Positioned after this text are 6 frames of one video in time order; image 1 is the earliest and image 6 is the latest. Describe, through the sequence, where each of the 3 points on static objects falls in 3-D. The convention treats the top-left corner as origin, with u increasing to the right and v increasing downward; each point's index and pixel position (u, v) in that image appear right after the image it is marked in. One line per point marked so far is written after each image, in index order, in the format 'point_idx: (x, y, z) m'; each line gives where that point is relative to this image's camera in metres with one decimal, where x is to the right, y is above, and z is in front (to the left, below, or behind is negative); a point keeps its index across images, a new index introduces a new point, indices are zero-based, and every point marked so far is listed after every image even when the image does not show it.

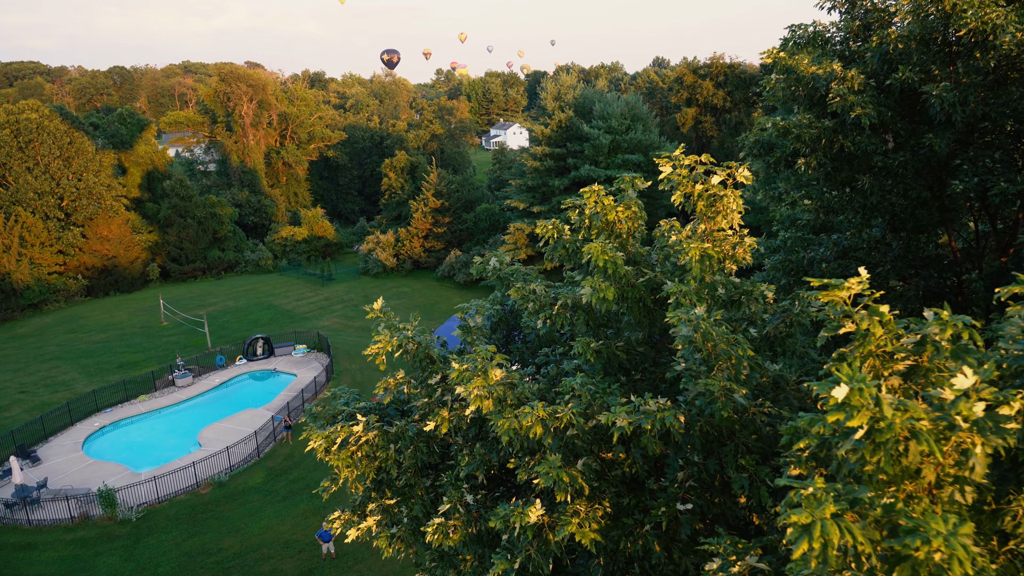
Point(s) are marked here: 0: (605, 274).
0: (+0.8, +0.1, +6.9) m
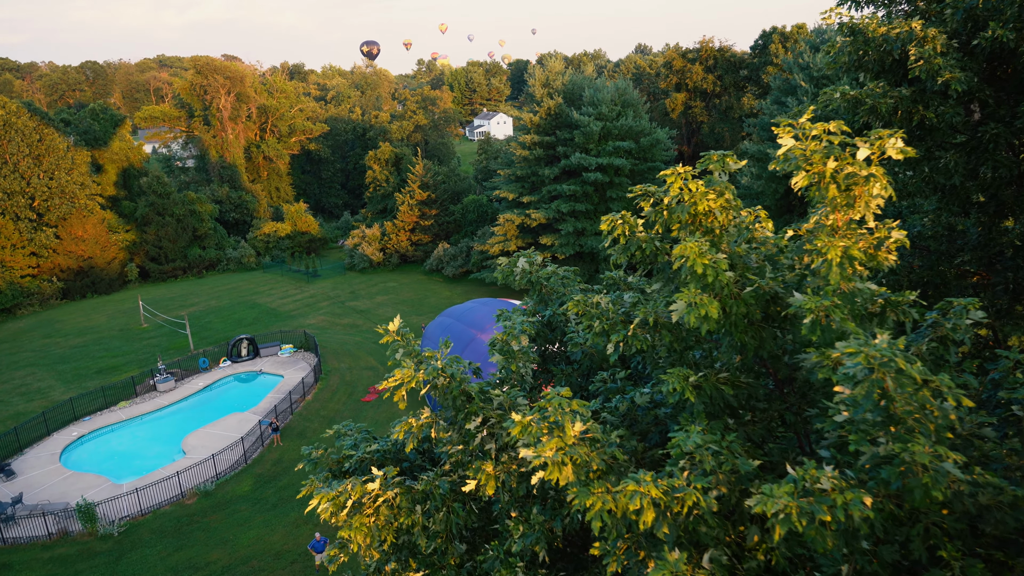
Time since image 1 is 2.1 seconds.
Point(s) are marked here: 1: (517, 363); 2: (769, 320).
0: (+1.3, 0.0, +5.2) m
1: (+0.1, -0.6, +6.3) m
2: (+1.8, -0.2, +5.4) m
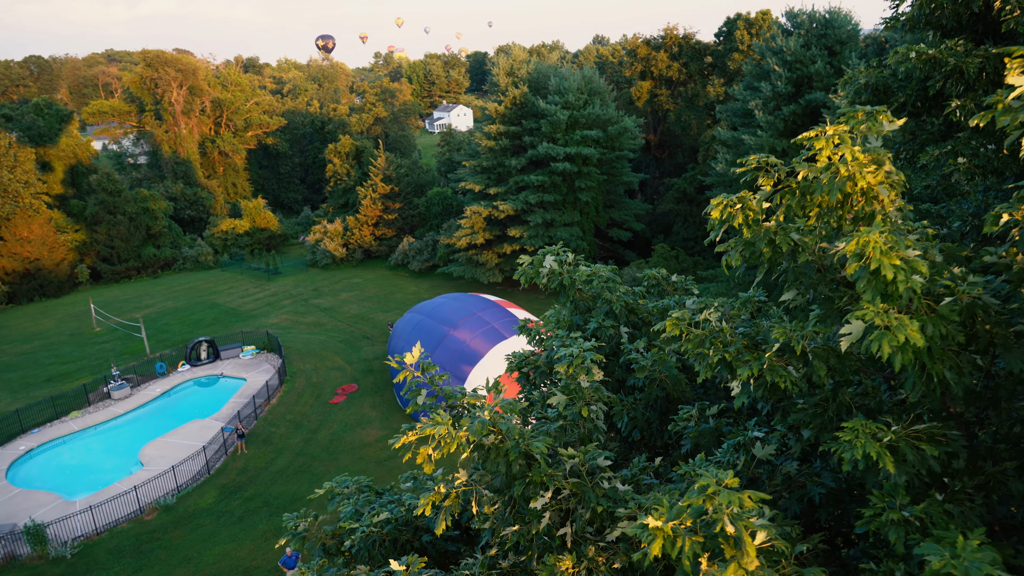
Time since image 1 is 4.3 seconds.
0: (+1.8, 0.0, +3.5) m
1: (+0.5, -0.7, +4.5) m
2: (+2.3, -0.3, +3.7) m
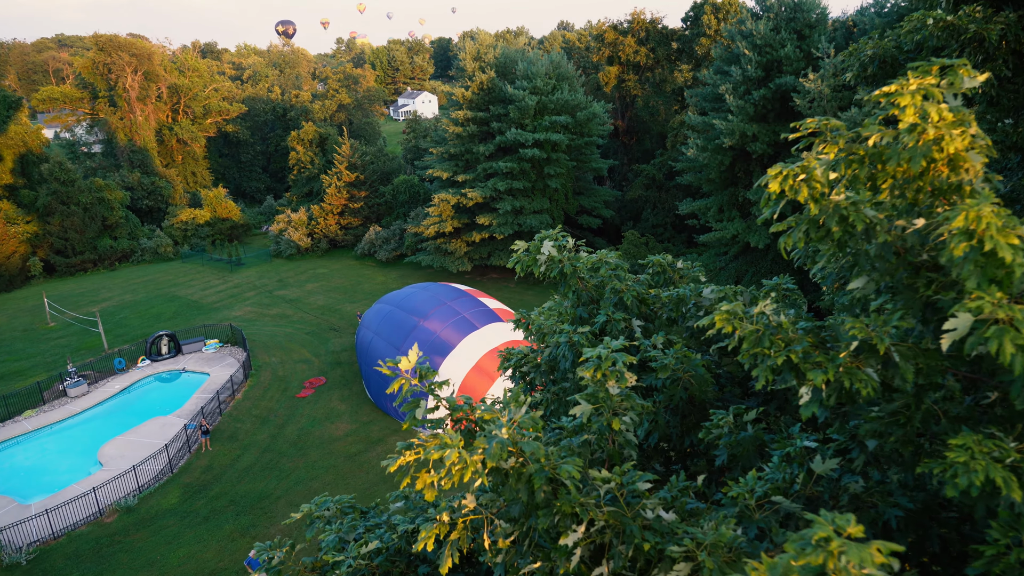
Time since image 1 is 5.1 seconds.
0: (+1.9, 0.0, +2.9) m
1: (+0.5, -0.6, +3.9) m
2: (+2.4, -0.2, +3.1) m
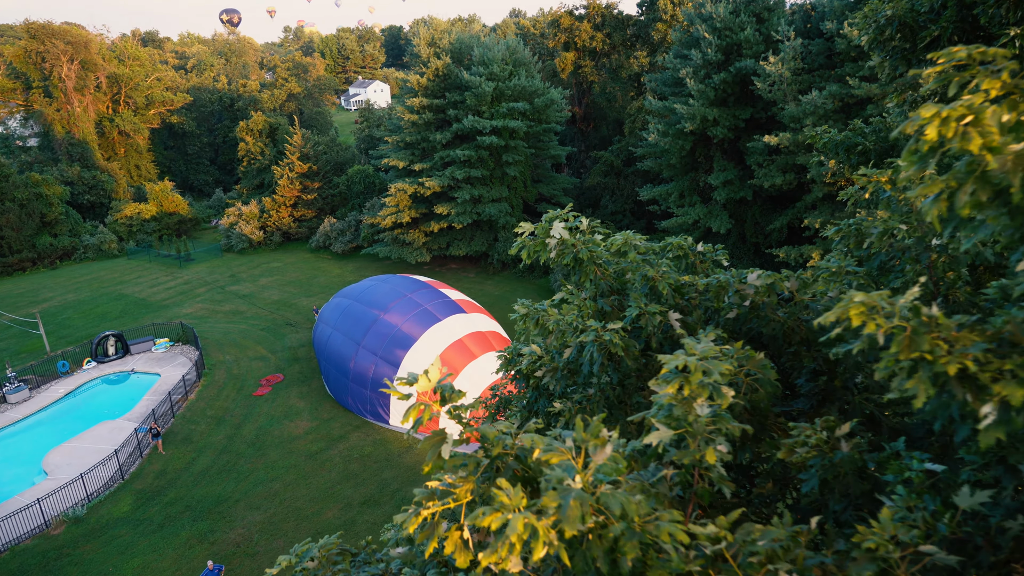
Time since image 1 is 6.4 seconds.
0: (+2.1, +0.1, +2.0) m
1: (+0.8, -0.6, +2.9) m
2: (+2.6, -0.1, +2.3) m
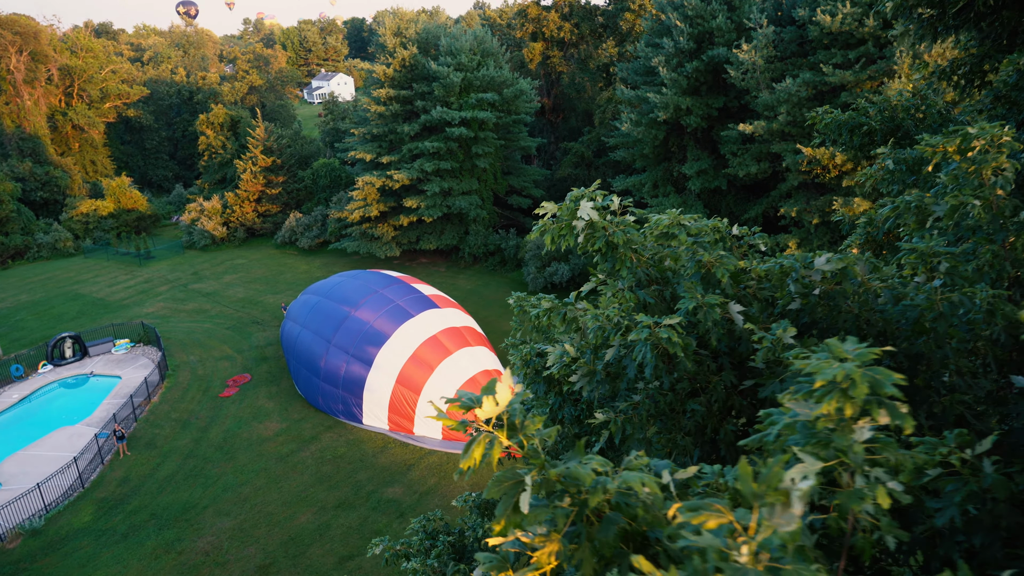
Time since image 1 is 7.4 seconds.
0: (+2.4, +0.2, +1.3) m
1: (+1.0, -0.5, +2.2) m
2: (+2.9, -0.1, +1.6) m
